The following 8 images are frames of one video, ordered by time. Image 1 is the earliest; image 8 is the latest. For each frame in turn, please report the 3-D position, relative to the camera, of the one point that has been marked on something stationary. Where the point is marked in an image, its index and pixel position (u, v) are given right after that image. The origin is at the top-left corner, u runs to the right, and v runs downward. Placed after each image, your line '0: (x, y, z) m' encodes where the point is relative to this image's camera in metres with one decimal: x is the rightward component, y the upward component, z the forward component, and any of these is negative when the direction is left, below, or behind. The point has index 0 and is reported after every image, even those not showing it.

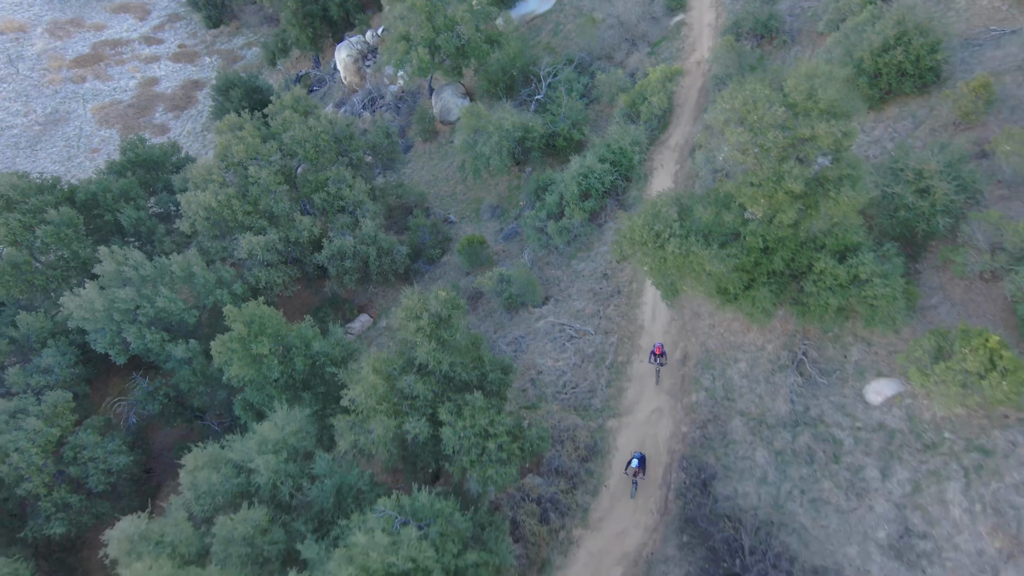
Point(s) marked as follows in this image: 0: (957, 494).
0: (+12.8, -5.9, +18.6) m
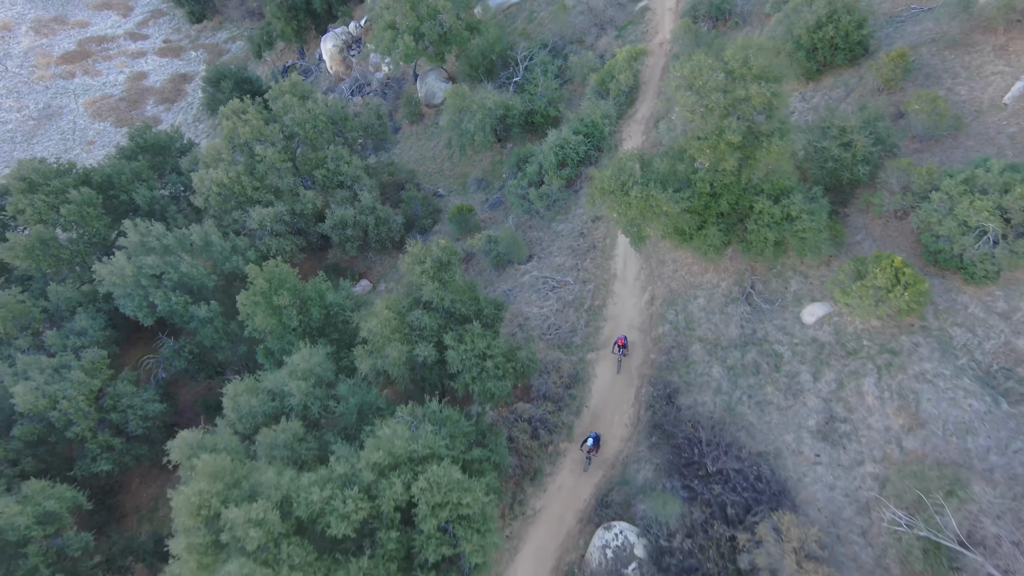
0: (+12.7, -3.5, +22.8) m
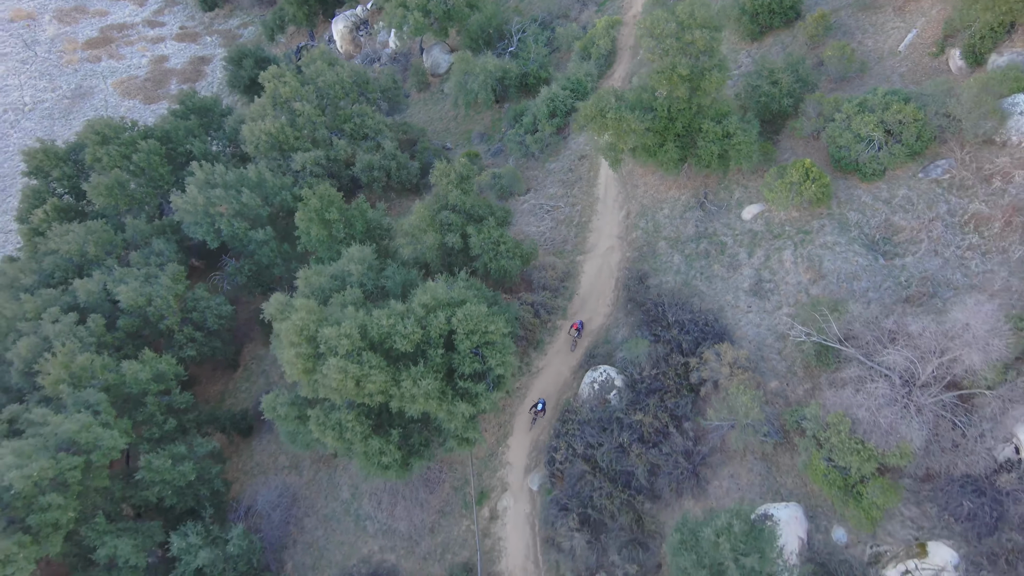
0: (+13.1, +1.5, +30.5) m
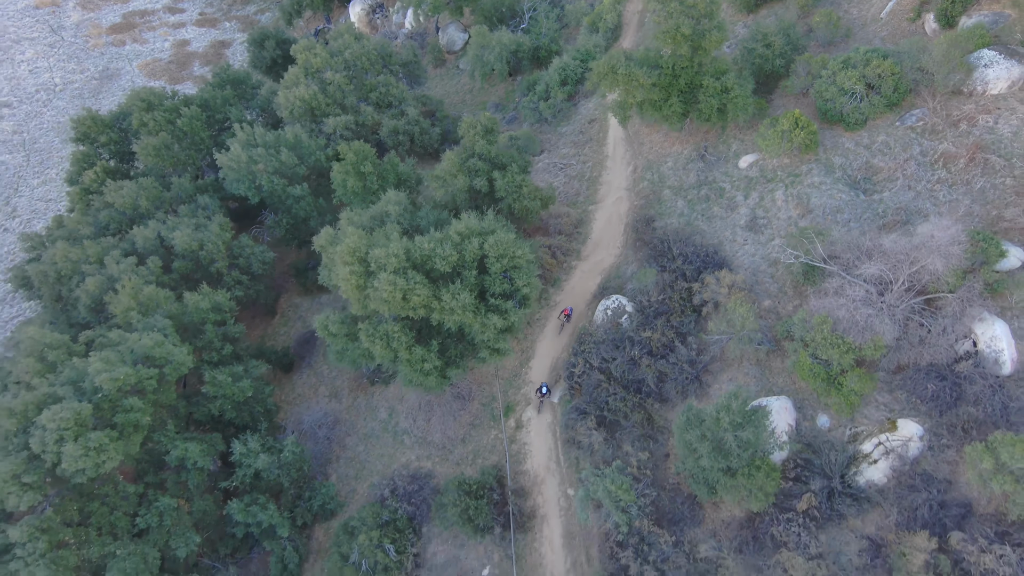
0: (+14.3, +4.9, +34.2) m
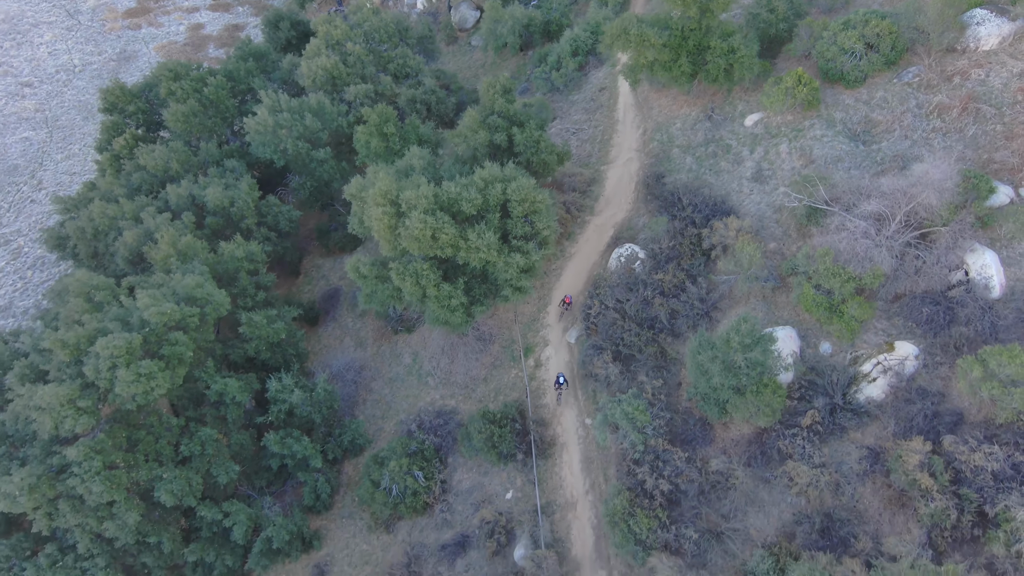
0: (+15.3, +7.8, +36.2) m
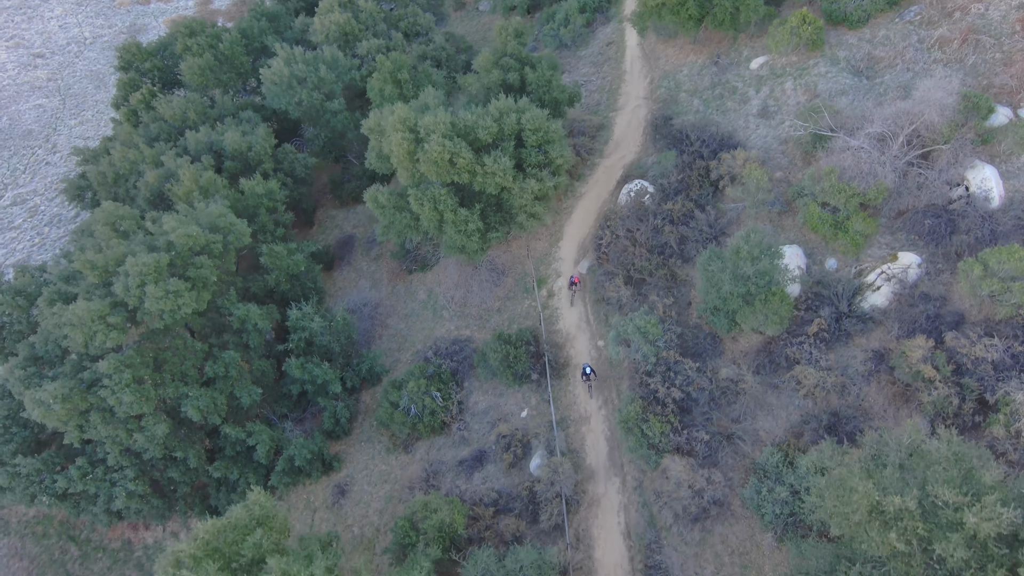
0: (+16.0, +11.6, +37.2) m
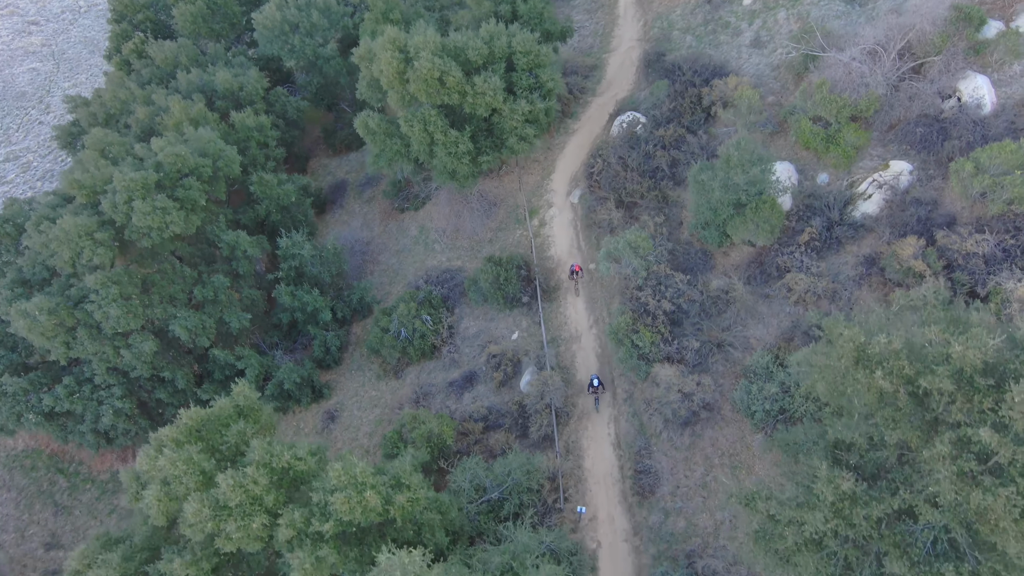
0: (+15.5, +15.6, +37.1) m
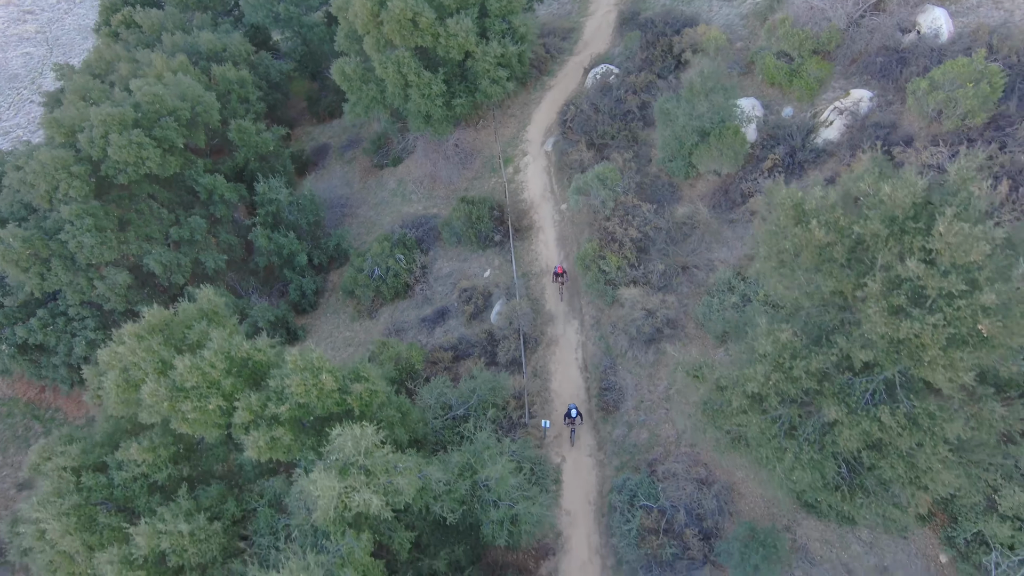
0: (+14.1, +18.6, +37.9) m
